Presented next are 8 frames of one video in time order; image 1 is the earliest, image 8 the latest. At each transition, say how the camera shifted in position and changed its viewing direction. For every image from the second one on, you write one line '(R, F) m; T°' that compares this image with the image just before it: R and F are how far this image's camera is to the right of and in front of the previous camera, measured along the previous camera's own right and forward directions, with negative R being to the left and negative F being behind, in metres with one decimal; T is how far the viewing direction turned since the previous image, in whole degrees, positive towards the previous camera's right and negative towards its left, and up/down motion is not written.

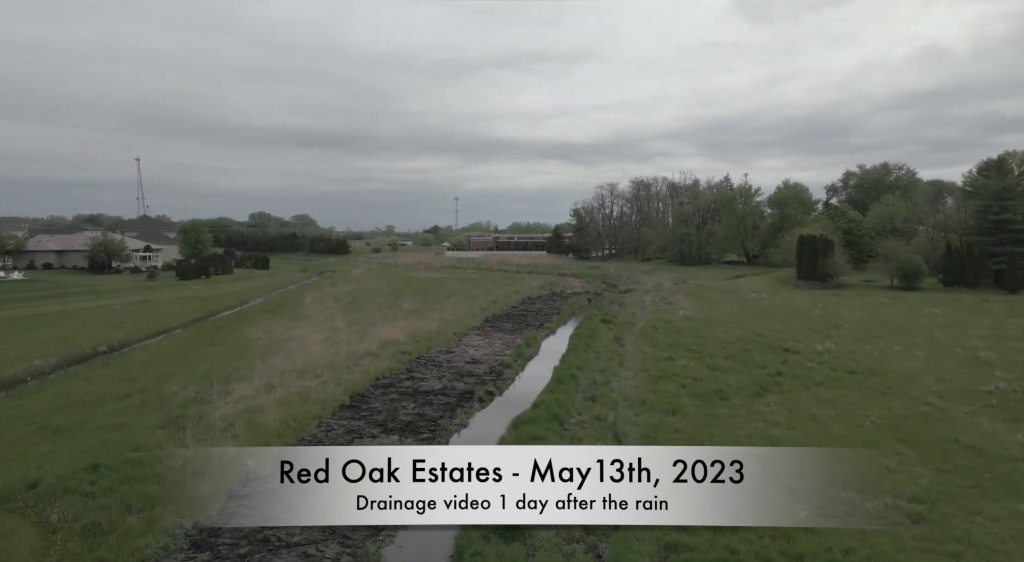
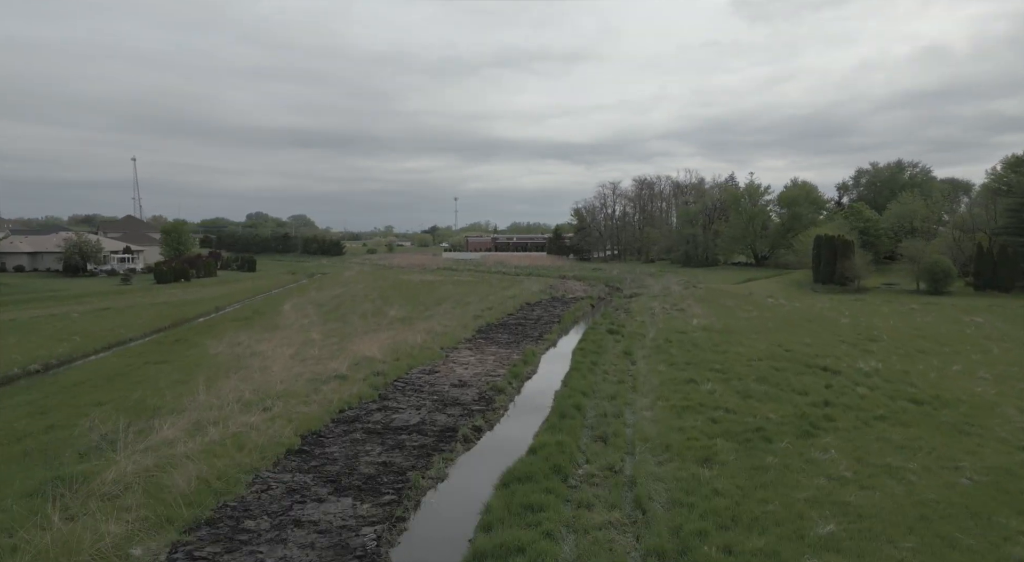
(+0.2, +2.8) m; 0°
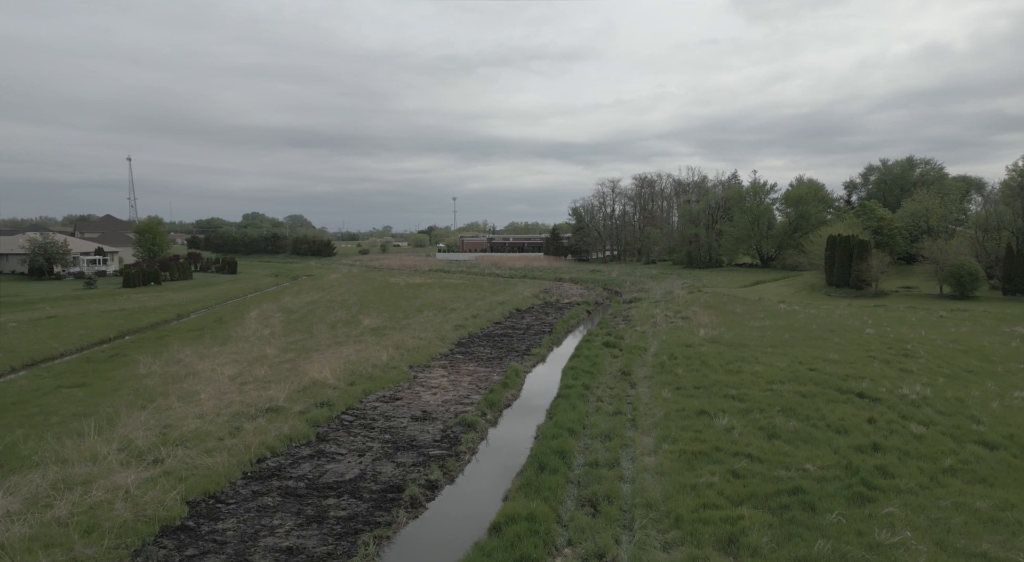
(+0.6, +2.8) m; 0°
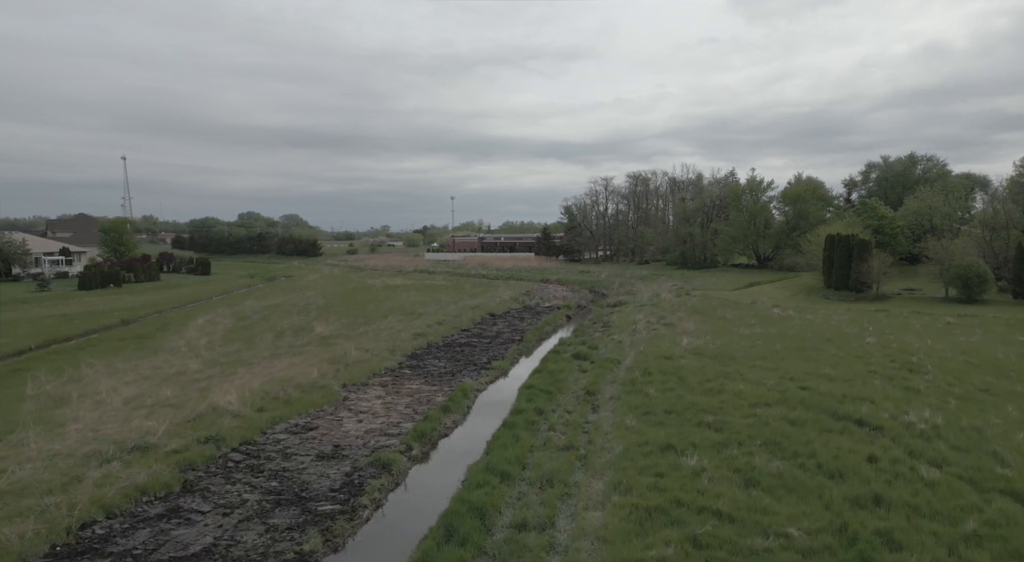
(+1.3, +2.3) m; 0°
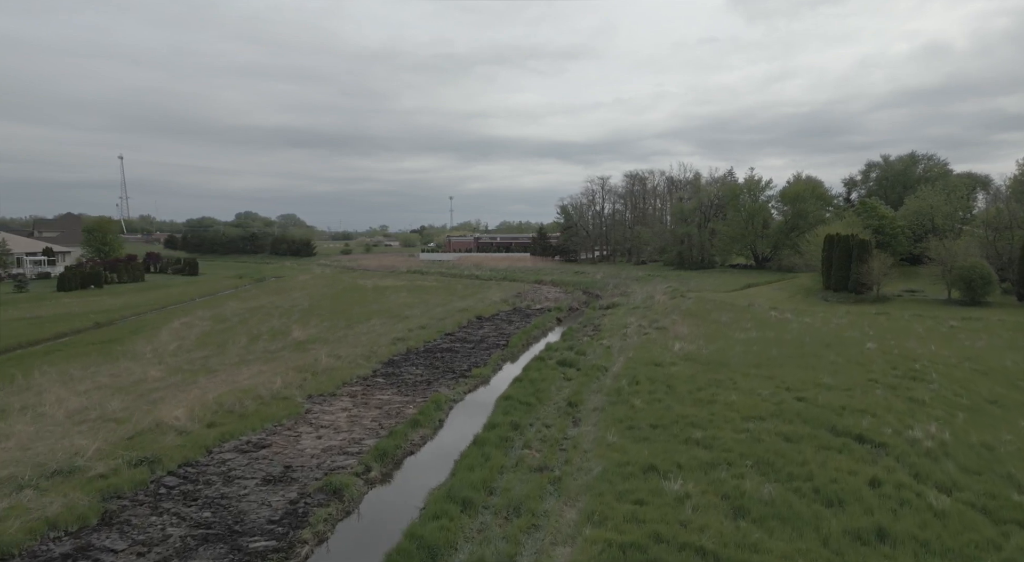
(+0.5, +1.0) m; 0°
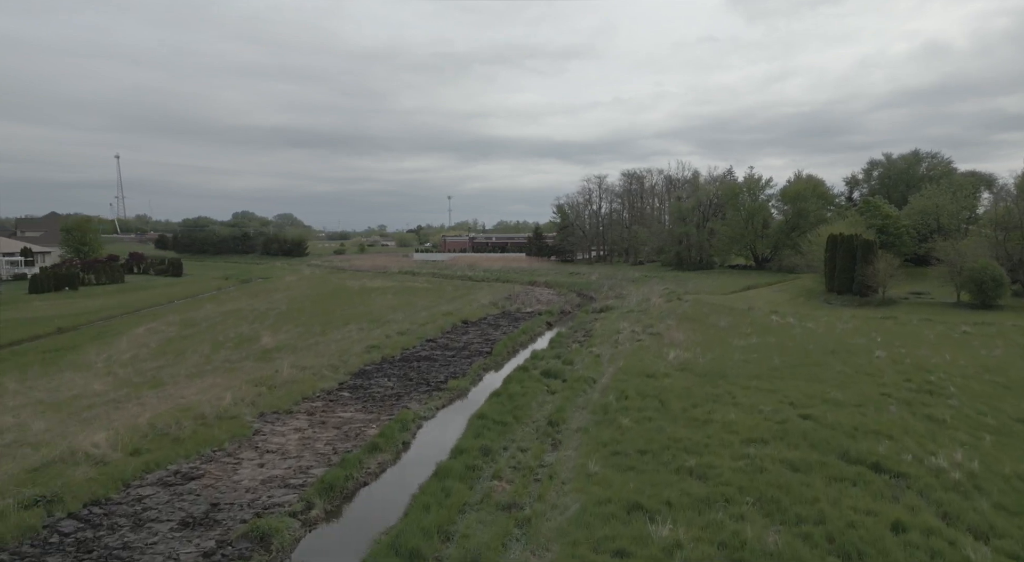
(+0.5, +1.4) m; 0°
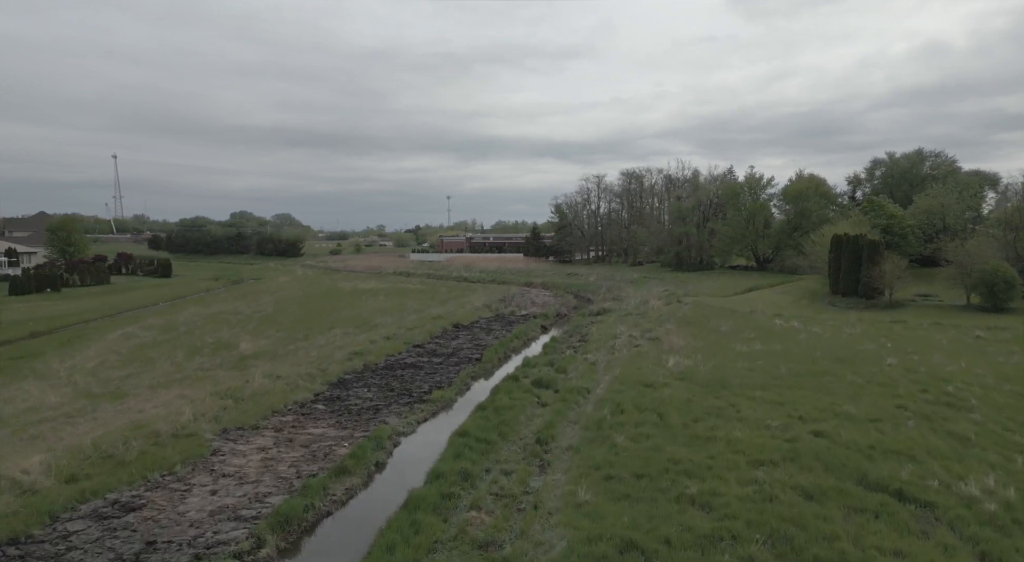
(+0.3, +1.1) m; 0°
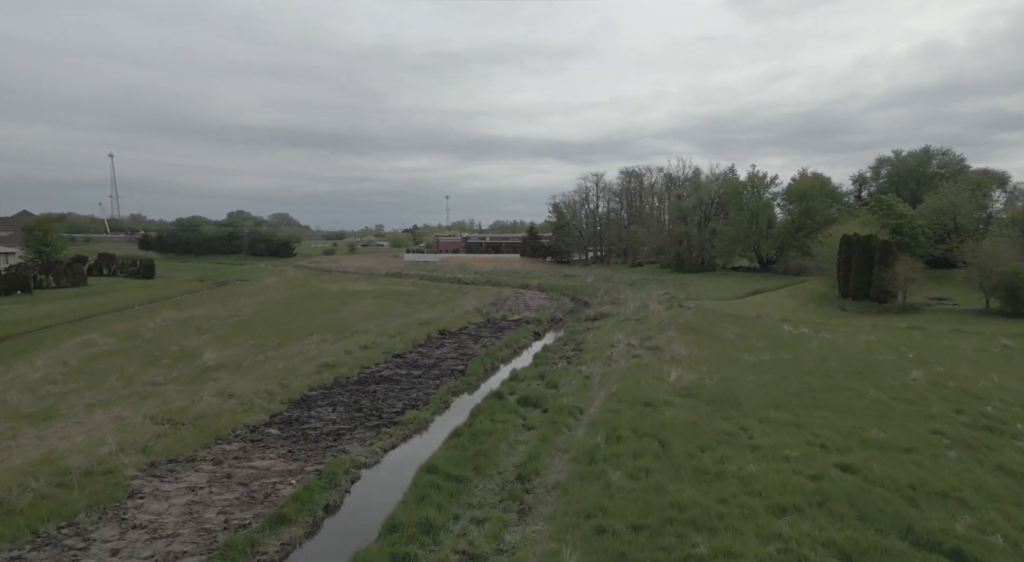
(+0.4, +1.7) m; 0°
